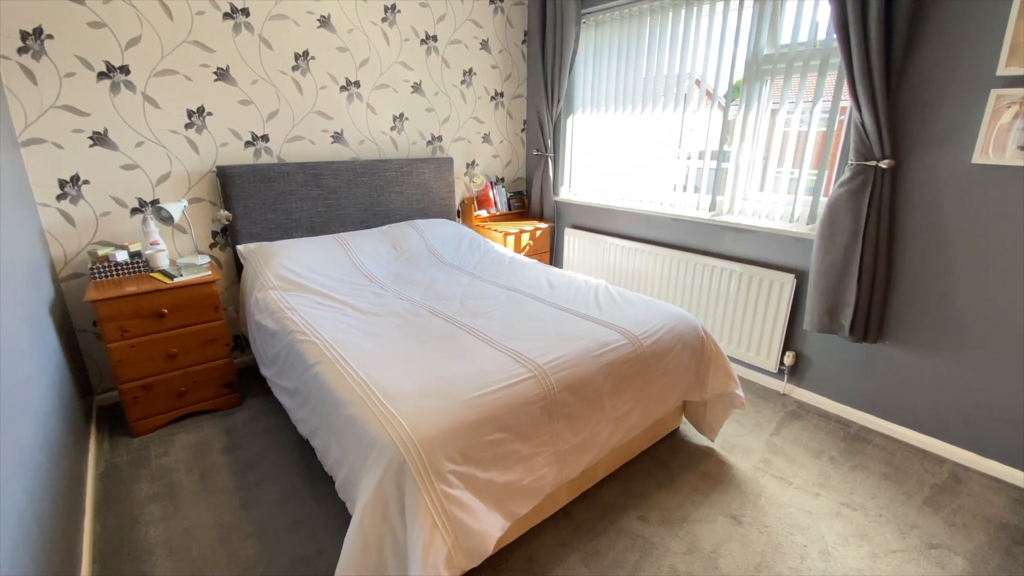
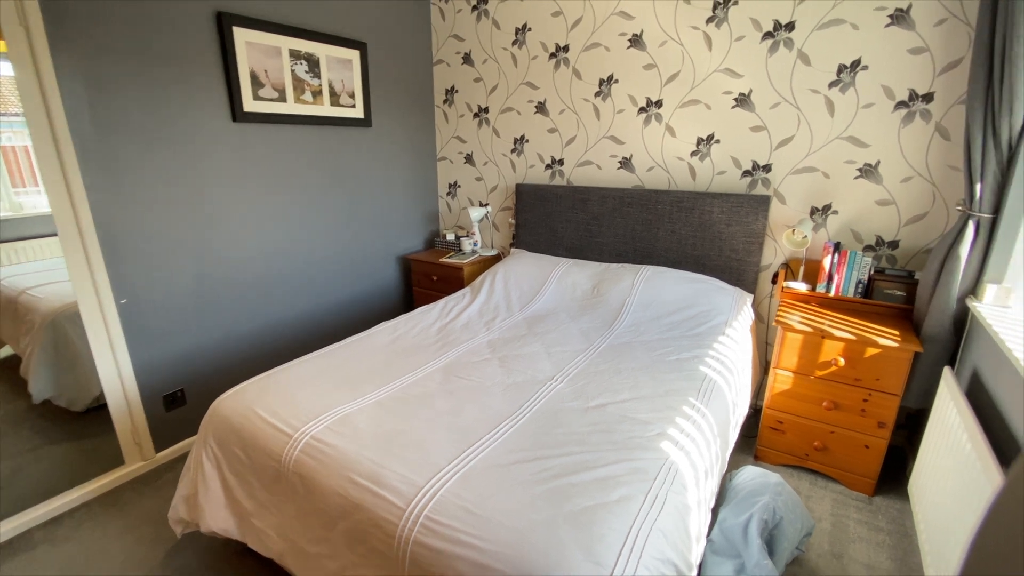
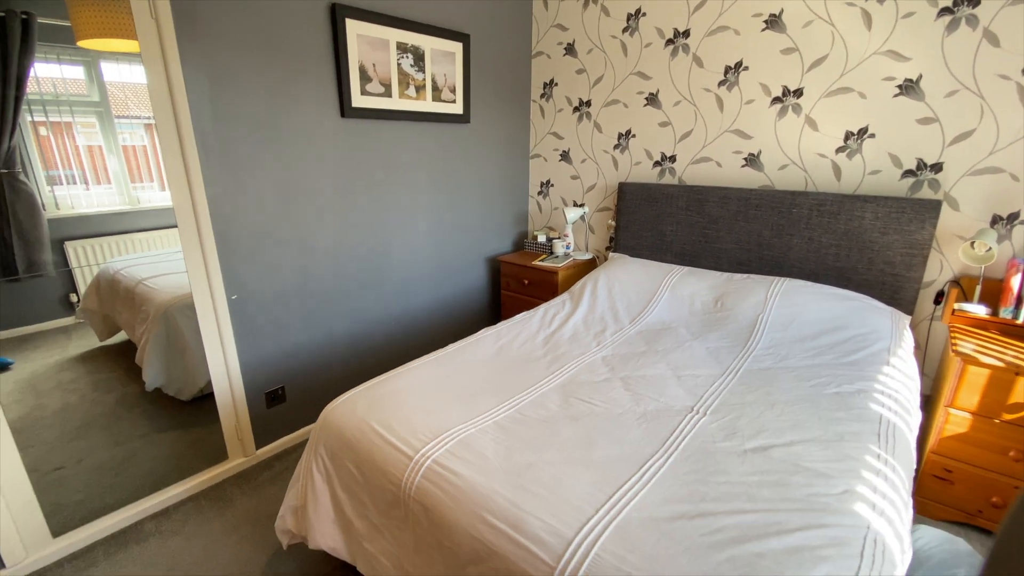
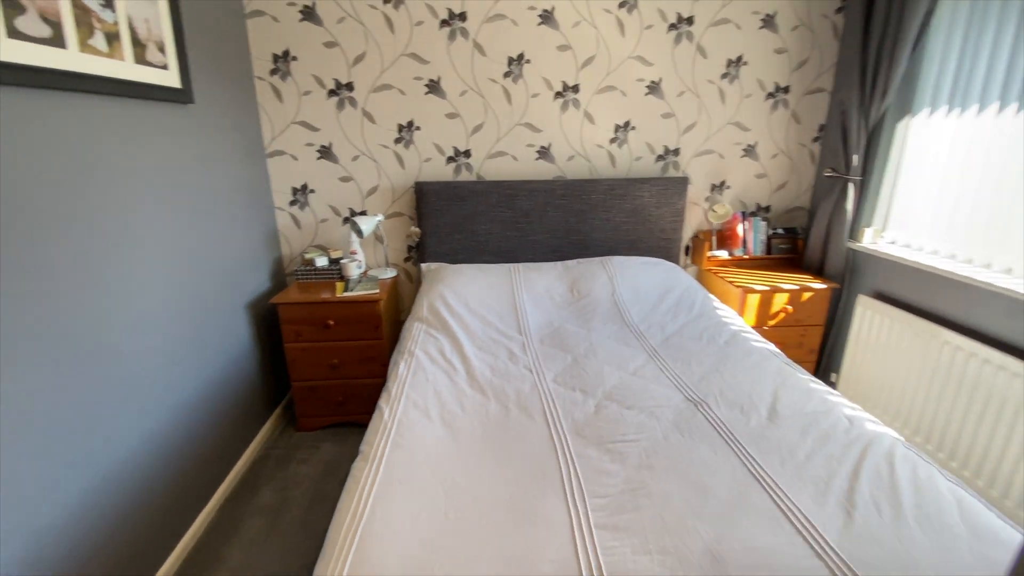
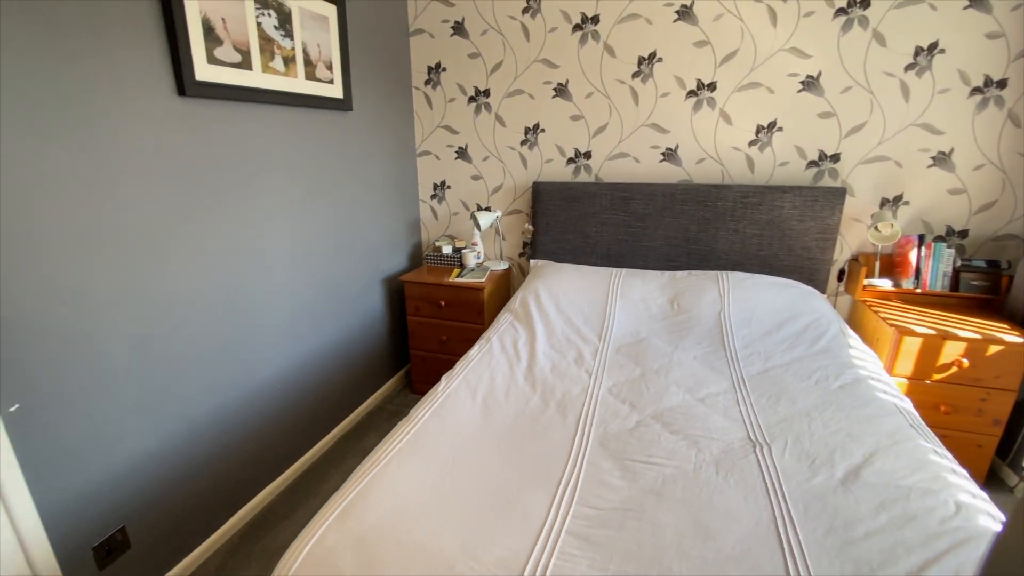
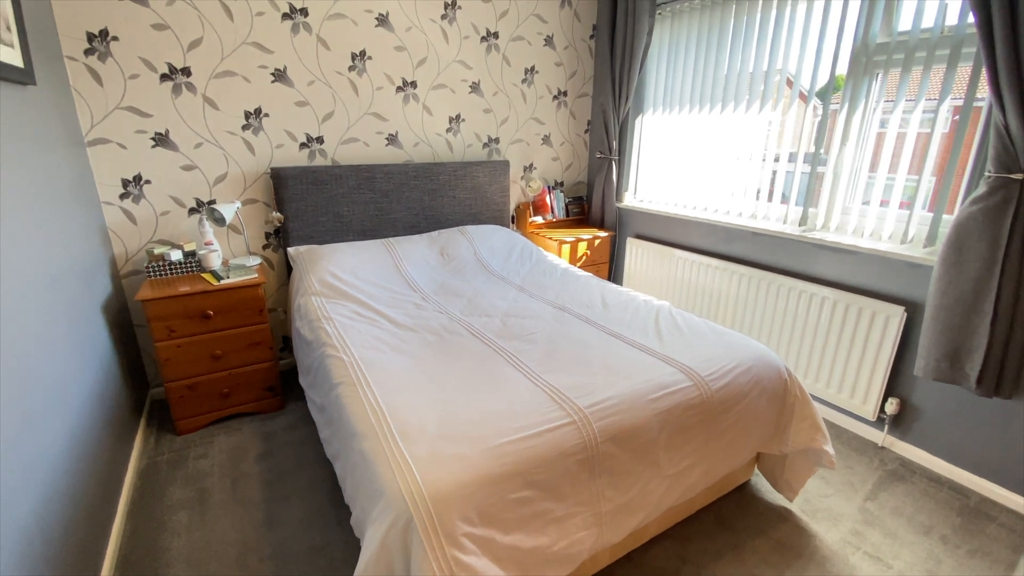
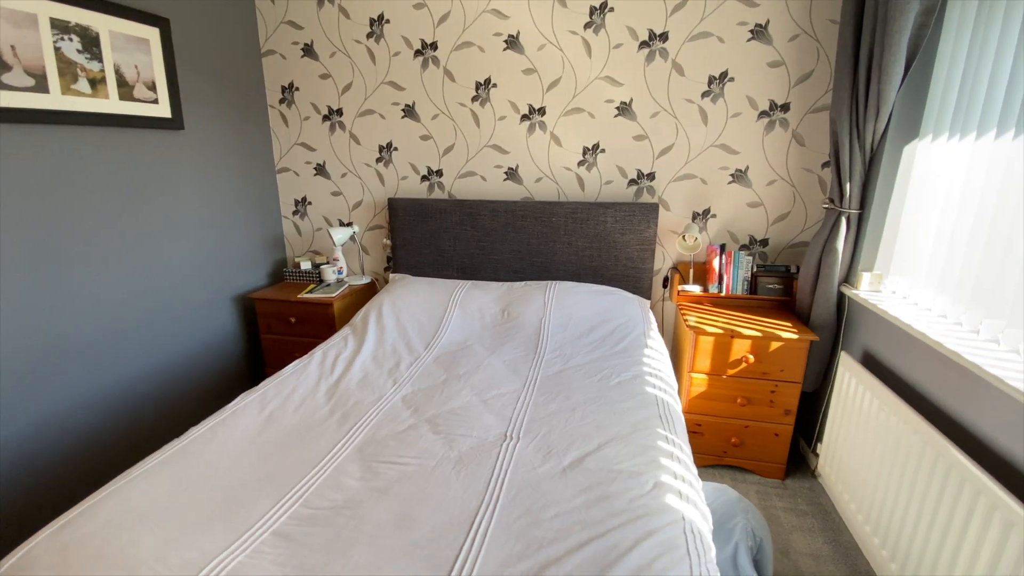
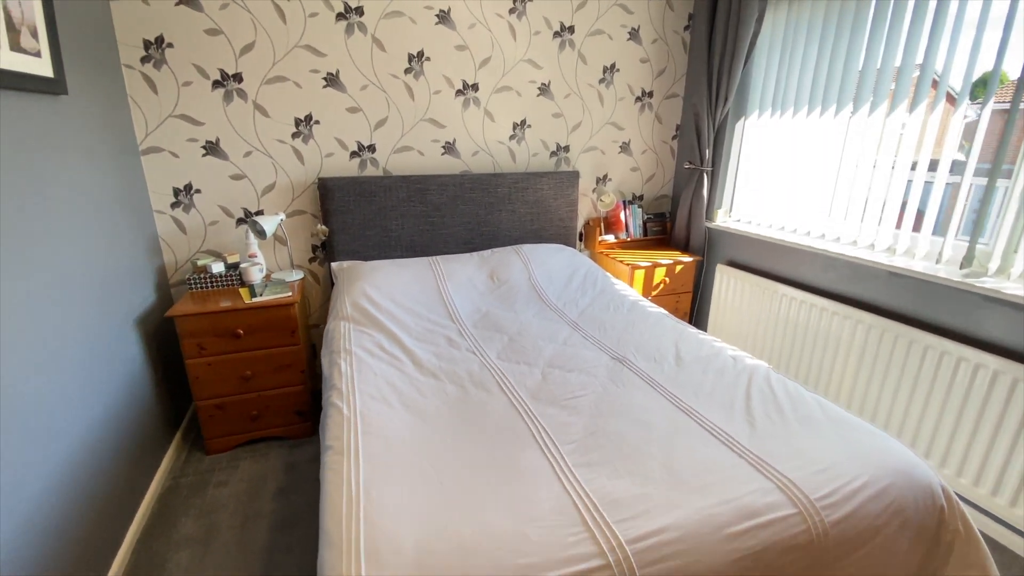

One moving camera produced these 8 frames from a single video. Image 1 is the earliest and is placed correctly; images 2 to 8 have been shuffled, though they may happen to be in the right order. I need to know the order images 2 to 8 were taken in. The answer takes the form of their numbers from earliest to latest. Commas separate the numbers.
6, 8, 4, 5, 3, 2, 7
